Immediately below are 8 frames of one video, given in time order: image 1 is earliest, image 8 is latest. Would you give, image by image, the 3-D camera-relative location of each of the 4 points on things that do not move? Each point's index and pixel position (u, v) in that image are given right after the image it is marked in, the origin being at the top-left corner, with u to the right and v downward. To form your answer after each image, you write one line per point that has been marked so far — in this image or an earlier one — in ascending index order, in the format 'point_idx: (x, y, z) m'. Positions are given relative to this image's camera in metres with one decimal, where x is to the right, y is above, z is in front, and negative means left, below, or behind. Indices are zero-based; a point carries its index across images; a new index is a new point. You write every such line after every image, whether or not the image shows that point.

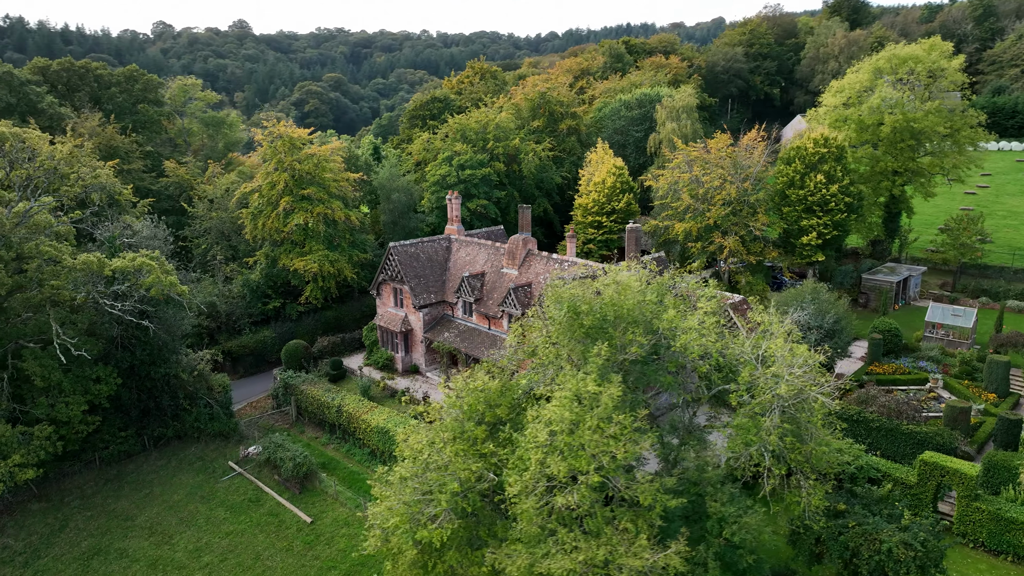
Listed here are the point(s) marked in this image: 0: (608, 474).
0: (+1.8, -3.5, +13.3) m
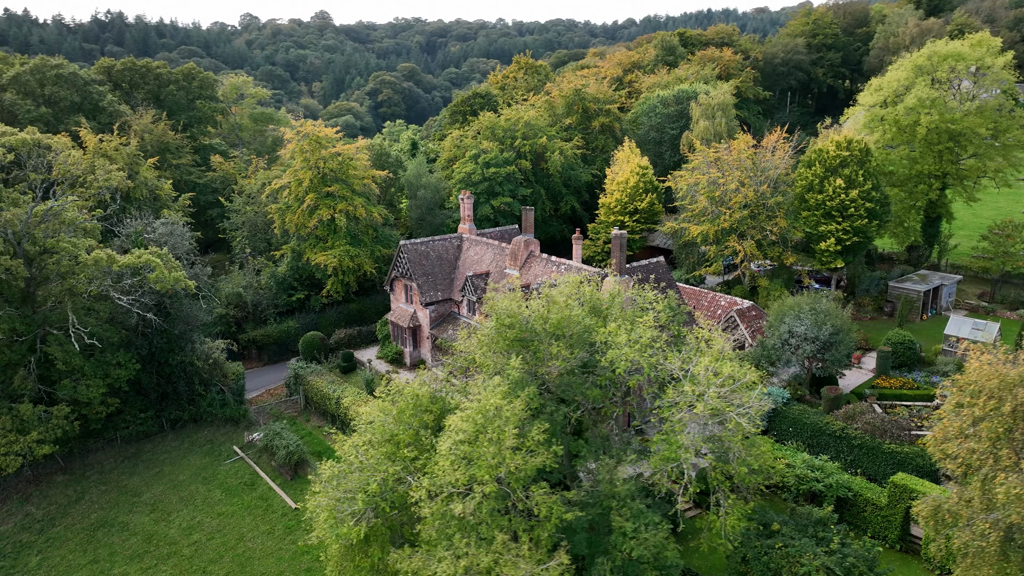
0: (-0.1, -3.8, +13.8) m
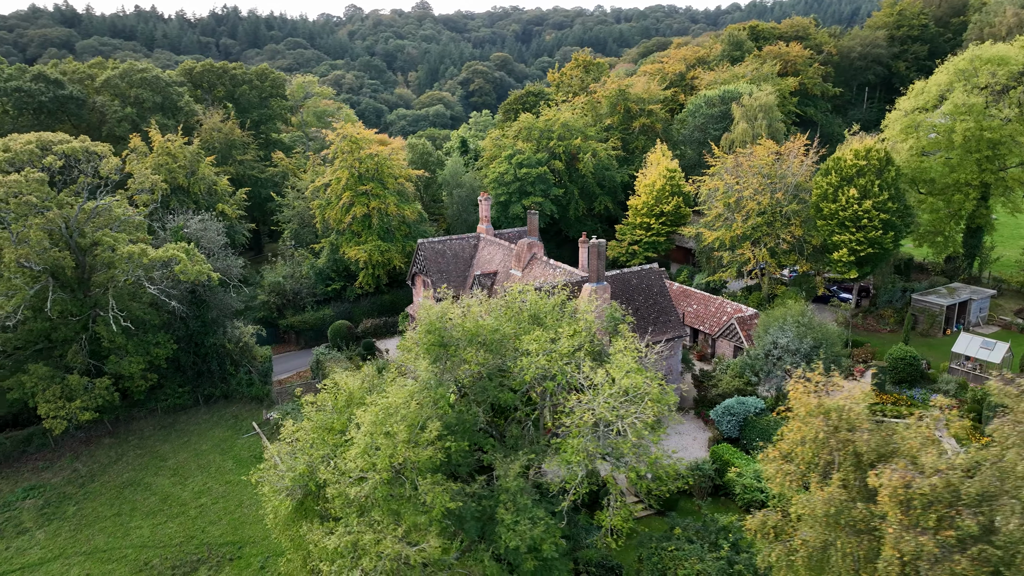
0: (-2.5, -4.1, +15.7) m
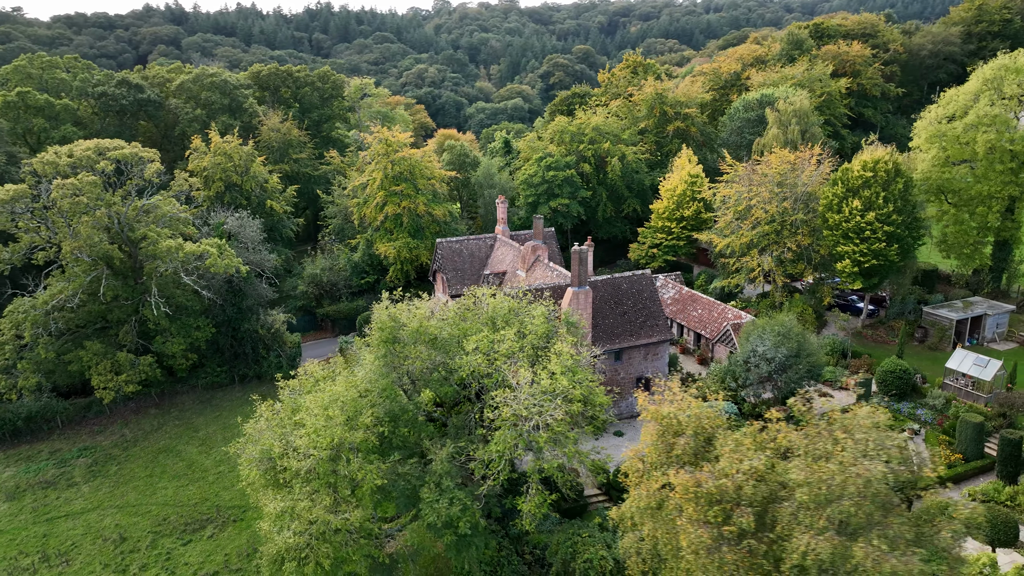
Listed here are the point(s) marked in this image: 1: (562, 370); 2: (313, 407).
0: (-4.4, -4.2, +18.1) m
1: (+1.4, -2.3, +19.5) m
2: (-5.4, -3.2, +19.1) m
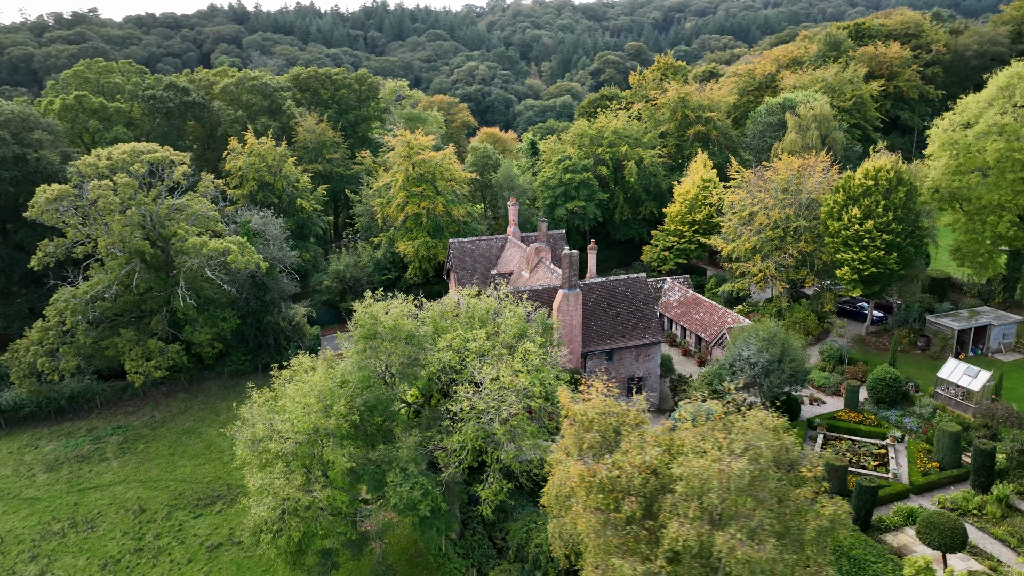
0: (-5.5, -4.2, +19.9) m
1: (+0.4, -2.4, +20.9) m
2: (-6.4, -3.2, +21.0) m
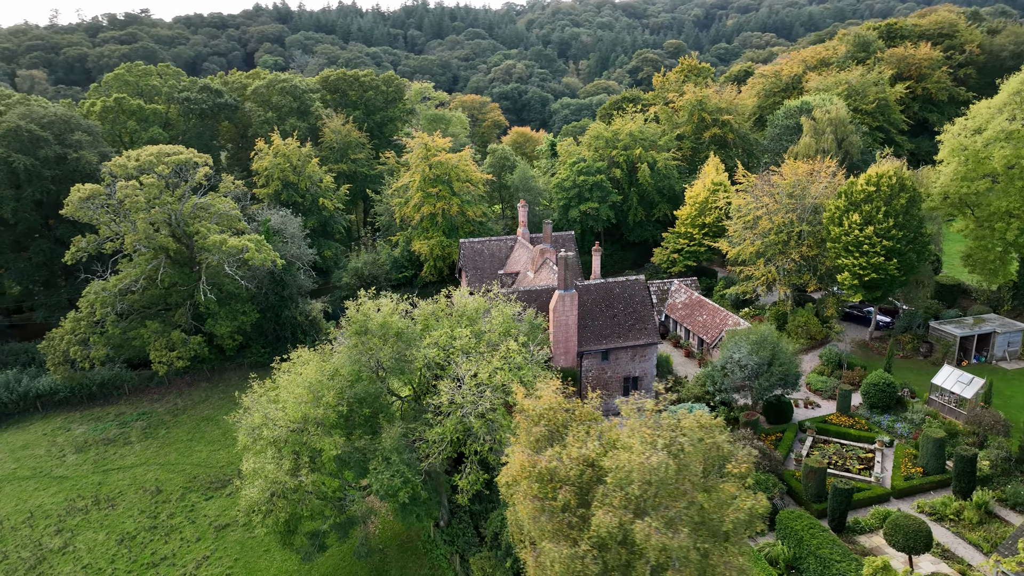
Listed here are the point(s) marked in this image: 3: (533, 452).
0: (-6.2, -4.1, +21.3) m
1: (-0.3, -2.4, +22.0) m
2: (-7.0, -3.1, +22.4) m
3: (+0.5, -3.4, +14.6) m
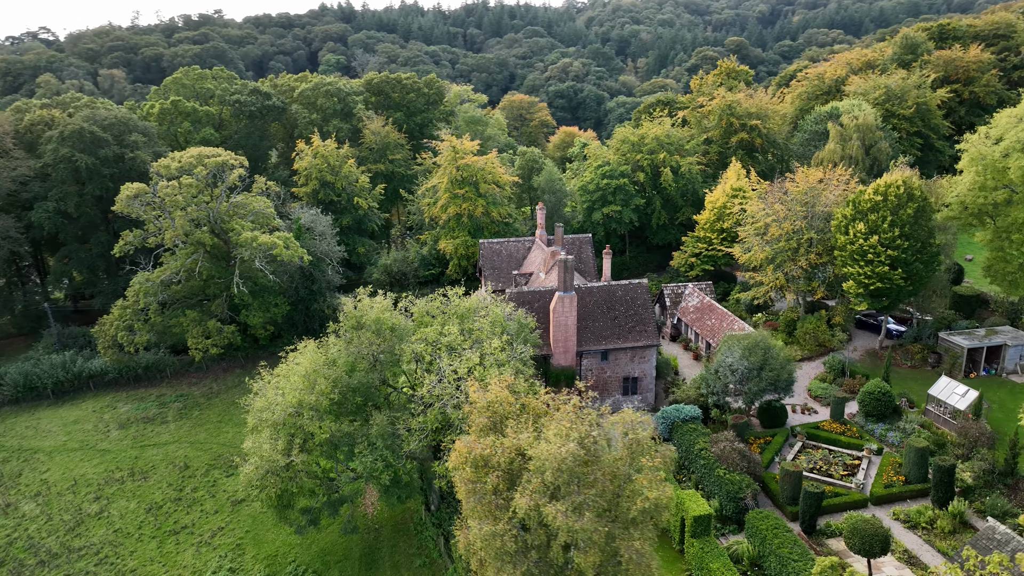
0: (-7.0, -4.0, +23.4) m
1: (-0.9, -2.4, +23.6) m
2: (-7.7, -3.0, +24.5) m
3: (-0.9, -3.5, +16.2) m
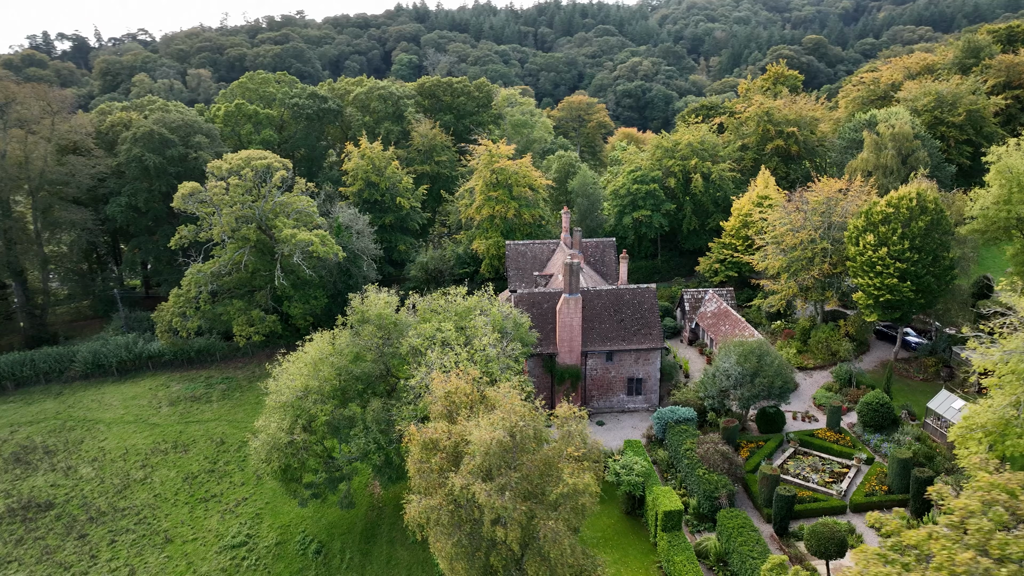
0: (-7.5, -3.9, +25.9) m
1: (-1.4, -2.5, +25.5) m
2: (-8.1, -2.8, +27.1) m
3: (-2.1, -3.5, +18.1) m
